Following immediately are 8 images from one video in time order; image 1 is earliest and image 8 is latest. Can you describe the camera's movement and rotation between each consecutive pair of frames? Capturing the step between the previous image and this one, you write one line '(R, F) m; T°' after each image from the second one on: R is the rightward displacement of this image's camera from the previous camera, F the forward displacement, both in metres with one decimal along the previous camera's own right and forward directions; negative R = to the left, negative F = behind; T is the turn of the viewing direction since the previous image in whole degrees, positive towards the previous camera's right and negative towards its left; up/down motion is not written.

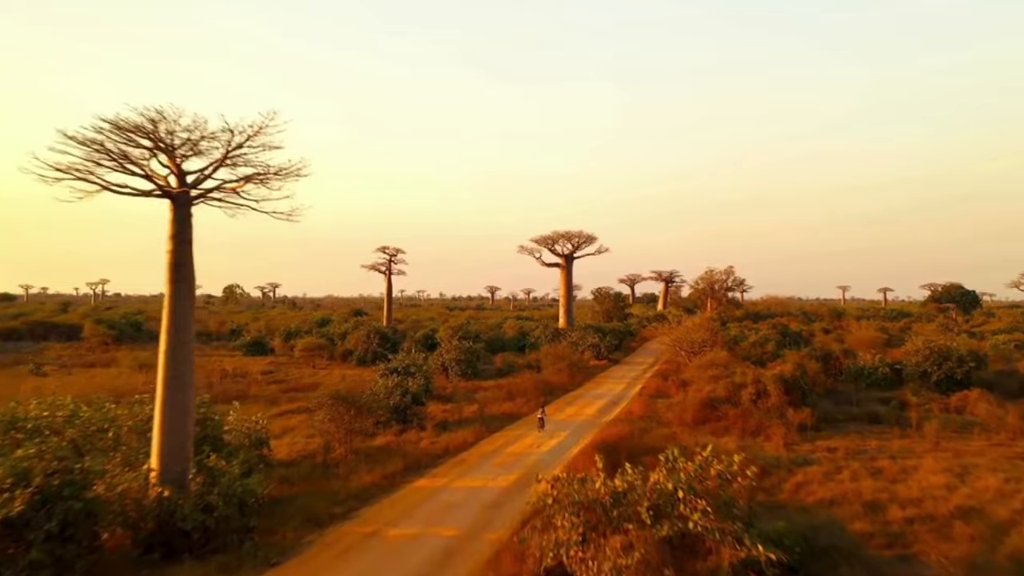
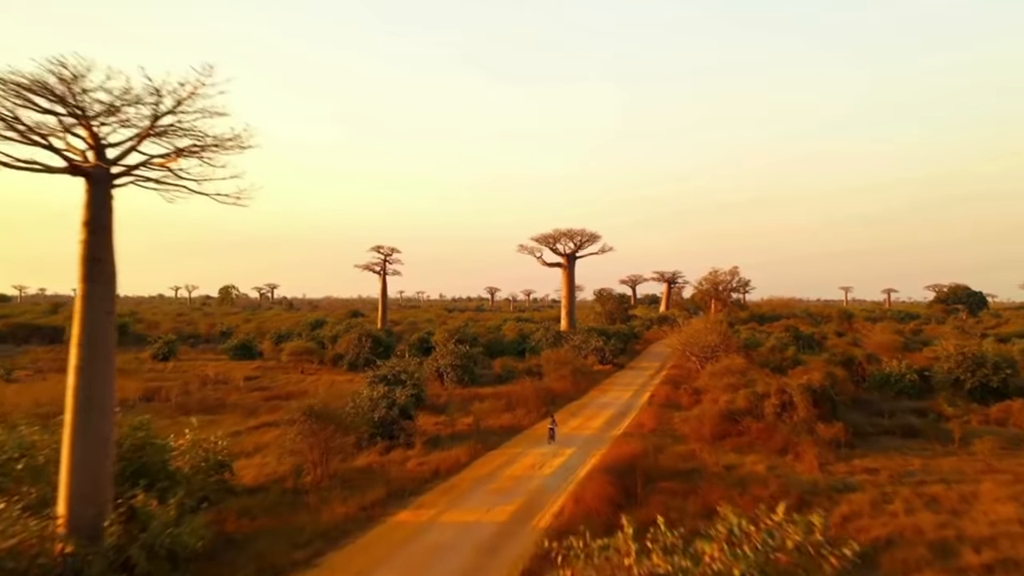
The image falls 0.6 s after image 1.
(0.0, +1.4) m; 0°
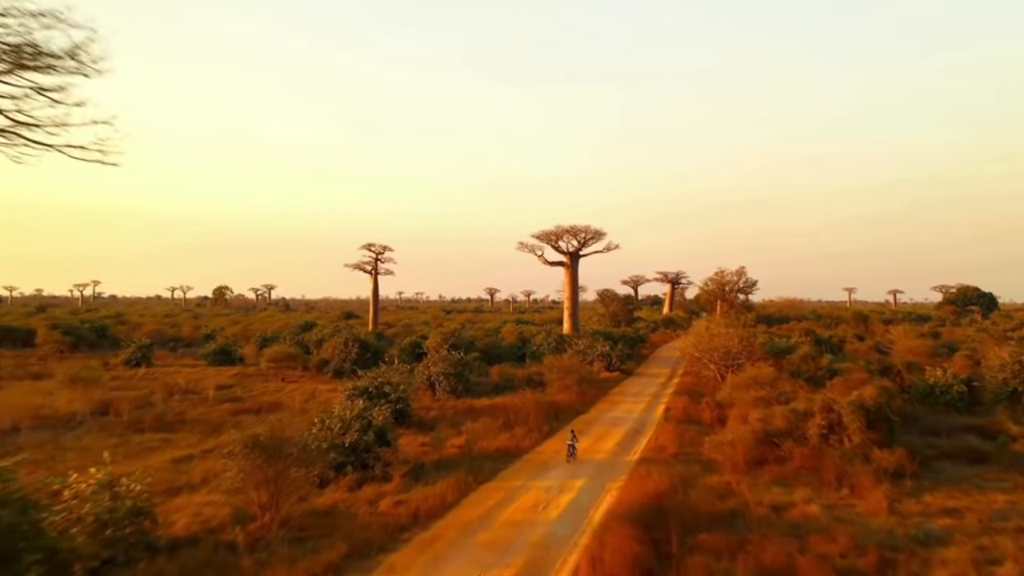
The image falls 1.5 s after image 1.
(0.0, +2.0) m; 0°
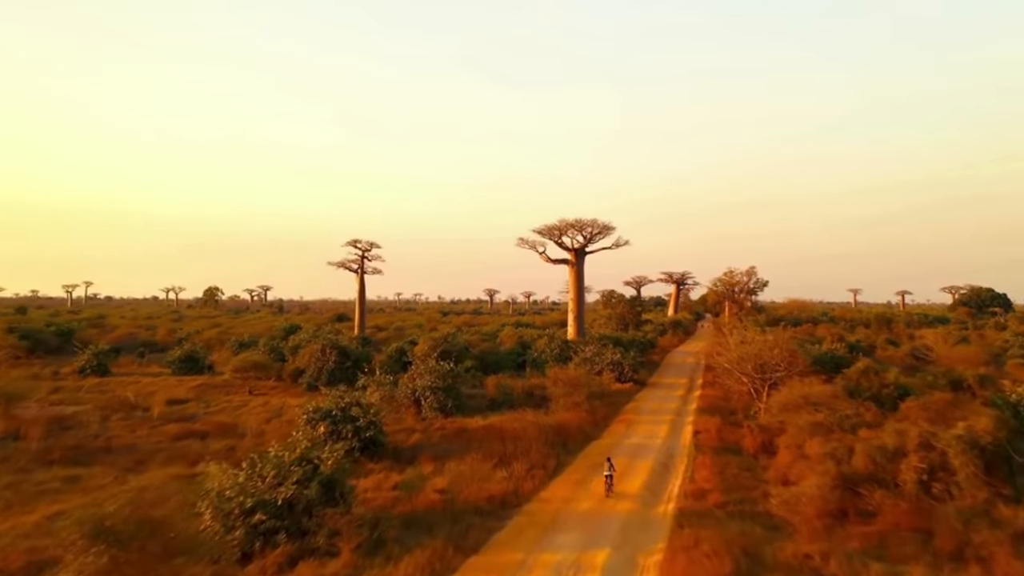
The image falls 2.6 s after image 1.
(0.0, +2.8) m; 0°
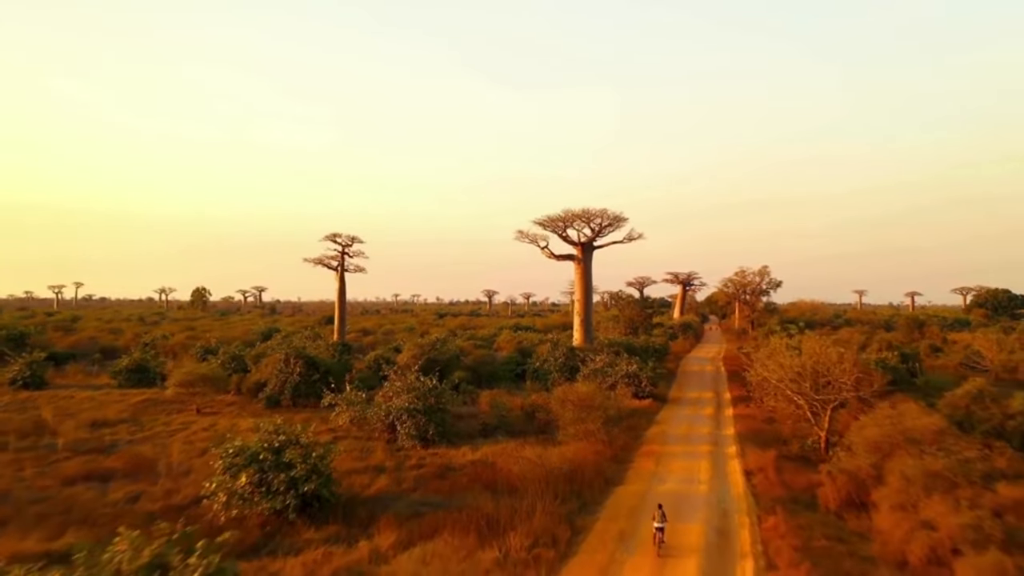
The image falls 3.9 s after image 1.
(0.0, +3.2) m; 0°
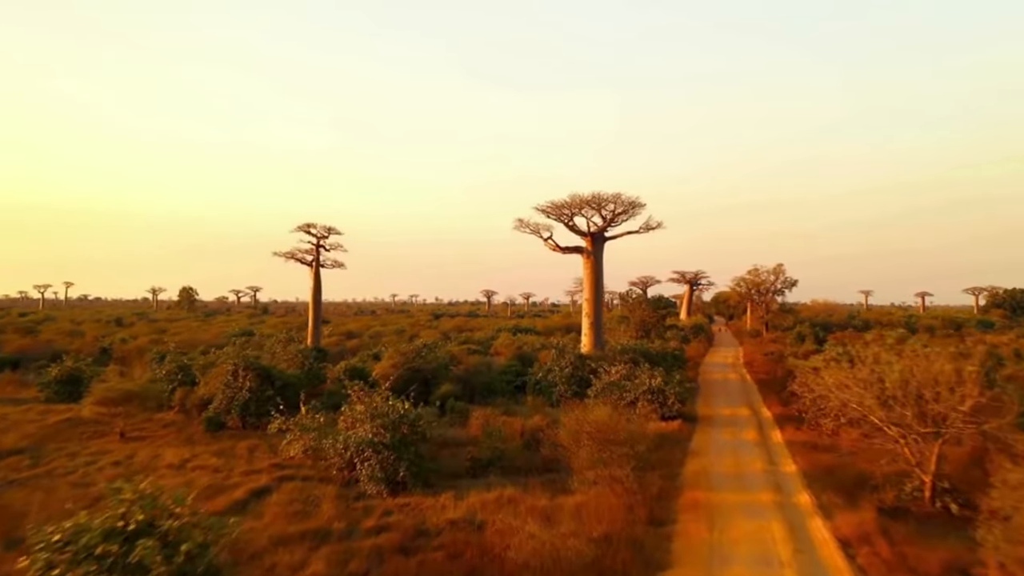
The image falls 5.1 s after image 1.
(0.0, +3.2) m; 0°
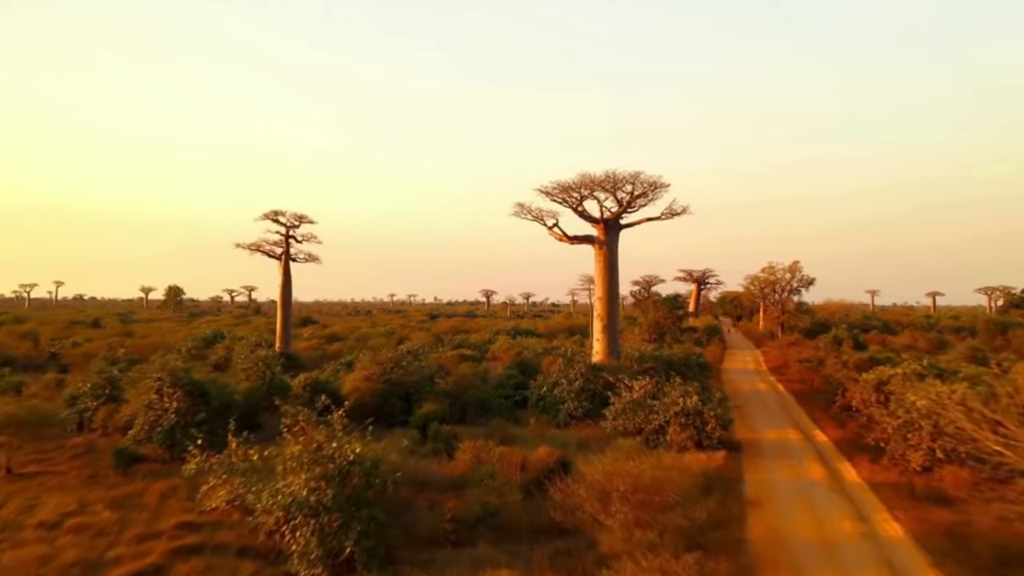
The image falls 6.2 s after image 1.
(0.0, +3.1) m; 0°
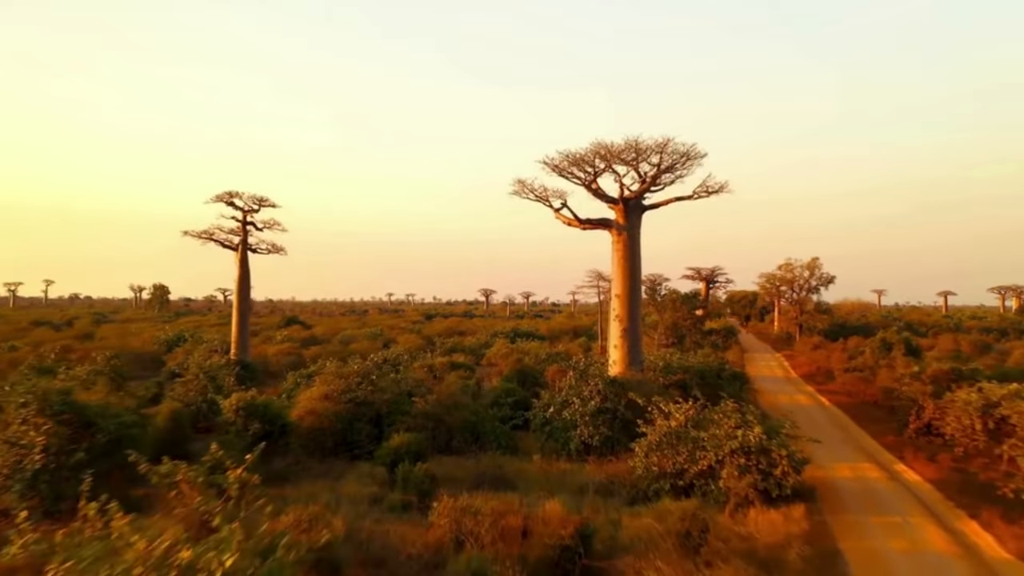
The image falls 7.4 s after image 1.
(0.0, +3.1) m; 0°
